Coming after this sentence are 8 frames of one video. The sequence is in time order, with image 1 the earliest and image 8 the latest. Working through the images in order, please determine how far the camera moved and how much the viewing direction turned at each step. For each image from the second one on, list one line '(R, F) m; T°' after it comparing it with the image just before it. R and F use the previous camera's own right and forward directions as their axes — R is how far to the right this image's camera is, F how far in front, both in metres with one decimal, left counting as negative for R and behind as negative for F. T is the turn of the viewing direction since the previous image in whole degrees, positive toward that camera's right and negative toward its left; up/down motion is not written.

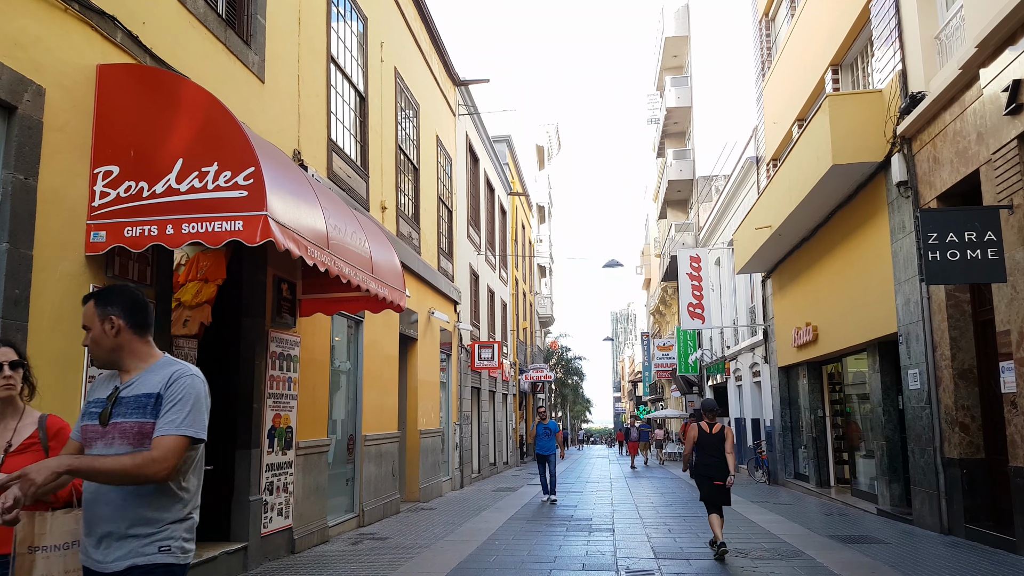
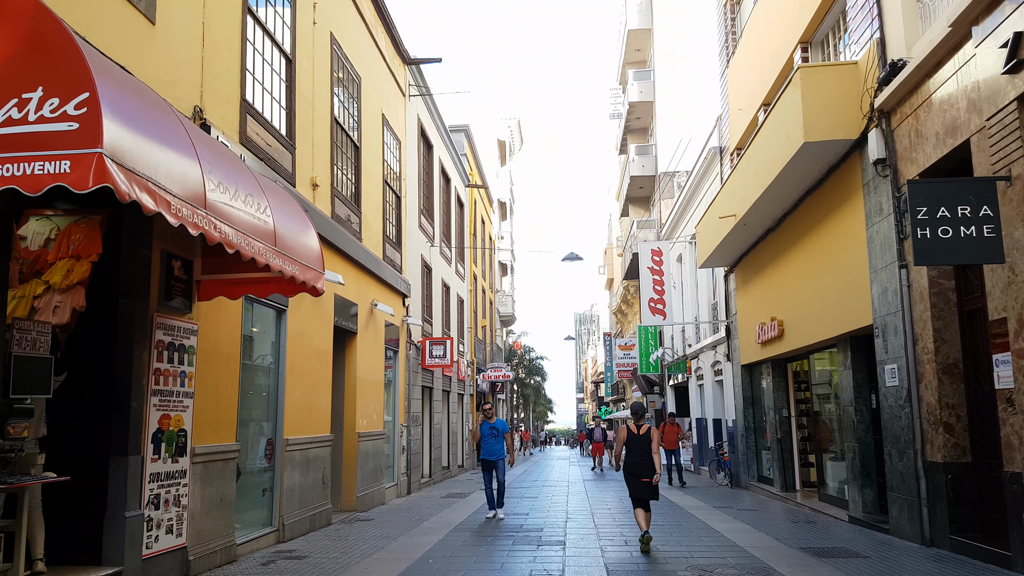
(+0.3, +1.1) m; +3°
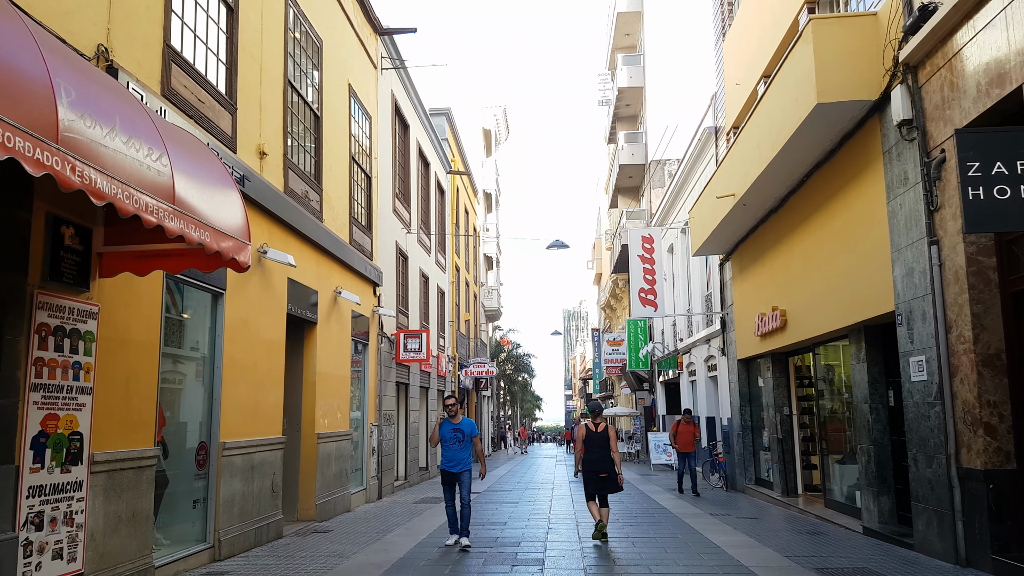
(+0.2, +1.3) m; +1°
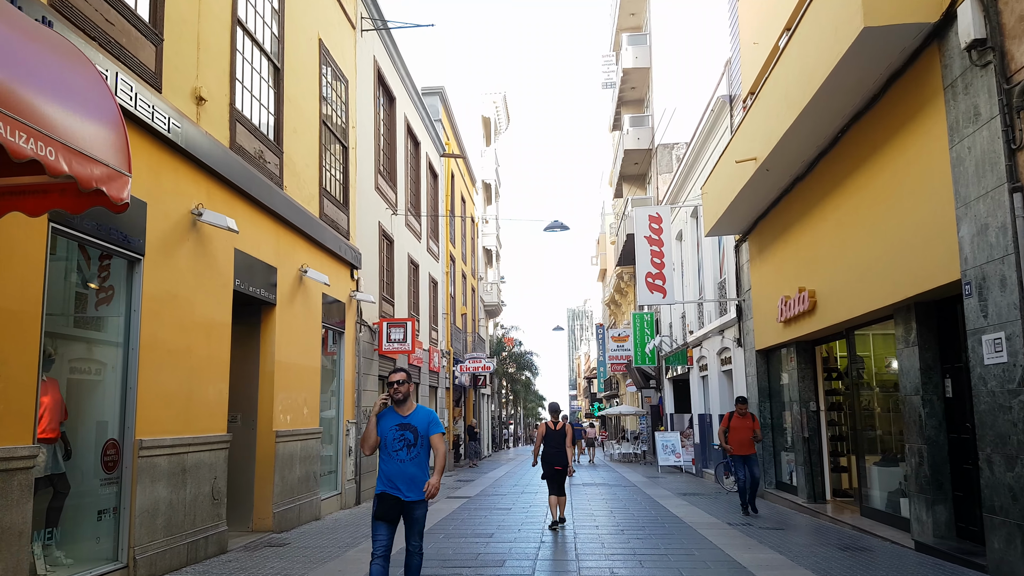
(+0.2, +1.6) m; 0°
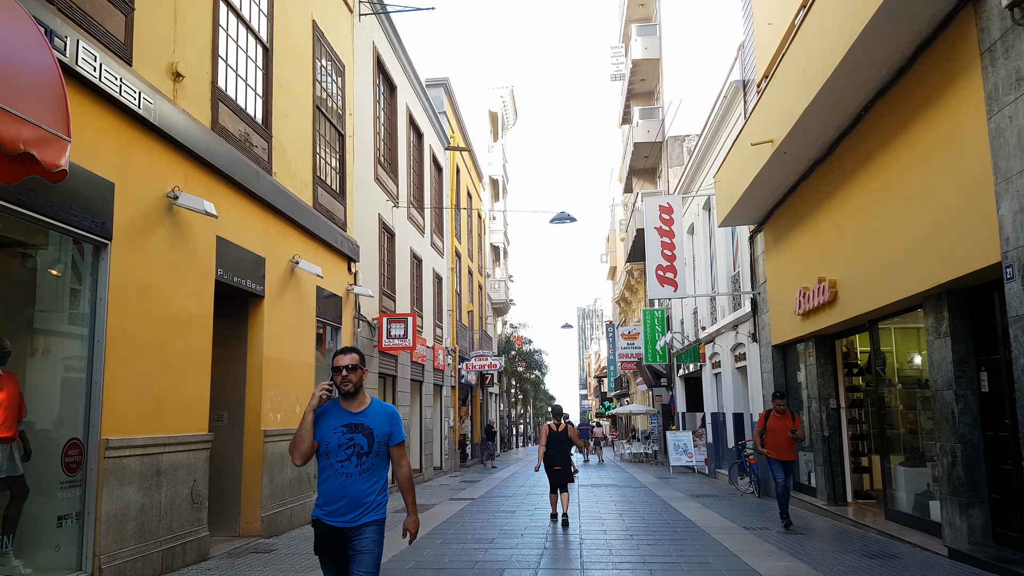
(+0.1, +0.6) m; -1°
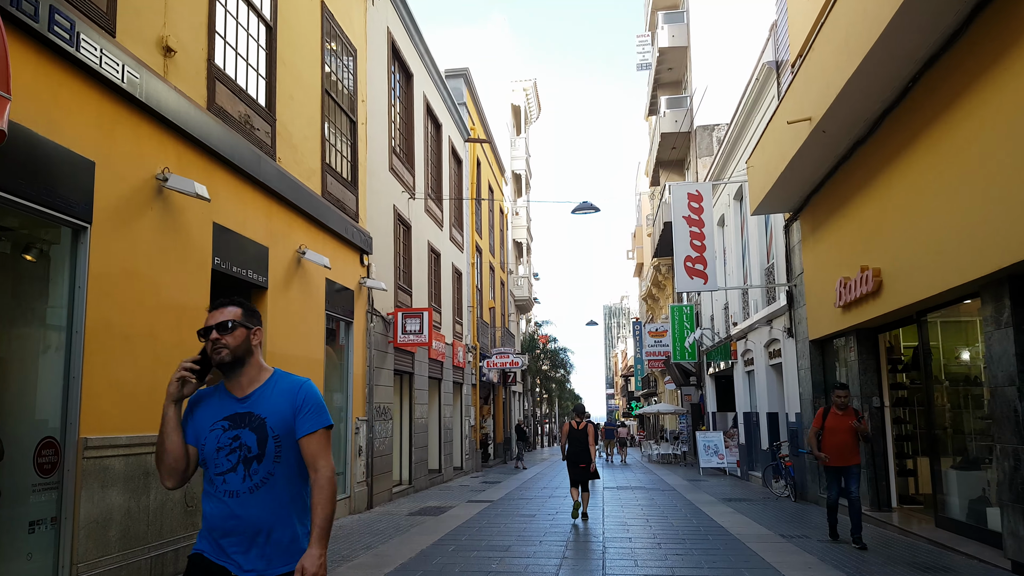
(+0.1, +0.7) m; -2°
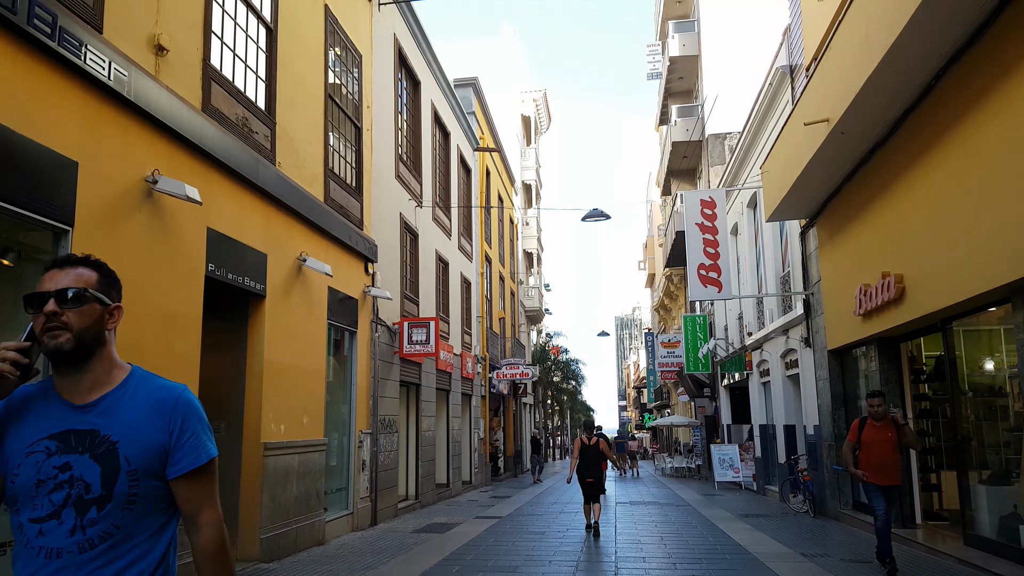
(+0.1, +0.4) m; -1°
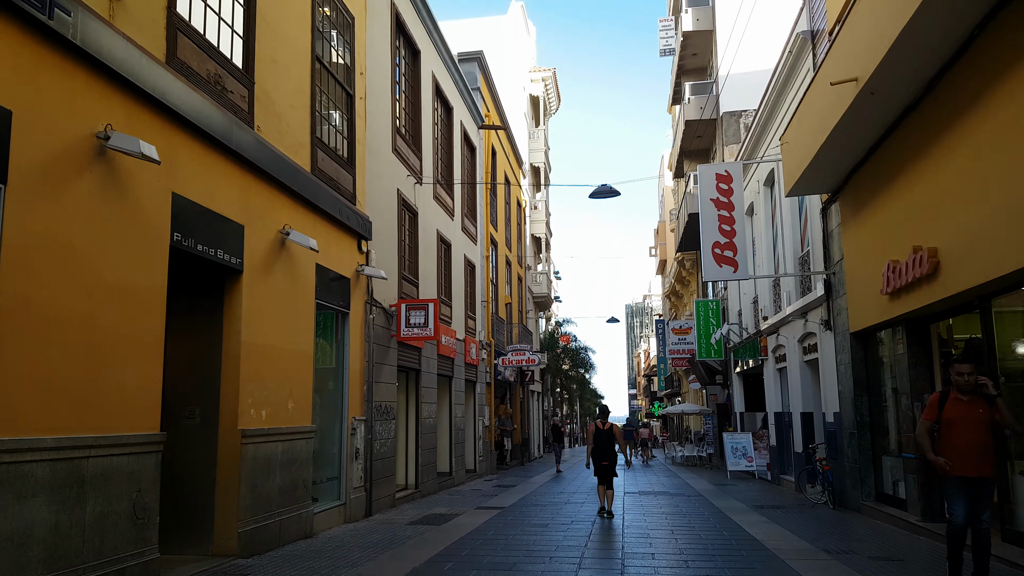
(+0.1, +0.8) m; -1°
